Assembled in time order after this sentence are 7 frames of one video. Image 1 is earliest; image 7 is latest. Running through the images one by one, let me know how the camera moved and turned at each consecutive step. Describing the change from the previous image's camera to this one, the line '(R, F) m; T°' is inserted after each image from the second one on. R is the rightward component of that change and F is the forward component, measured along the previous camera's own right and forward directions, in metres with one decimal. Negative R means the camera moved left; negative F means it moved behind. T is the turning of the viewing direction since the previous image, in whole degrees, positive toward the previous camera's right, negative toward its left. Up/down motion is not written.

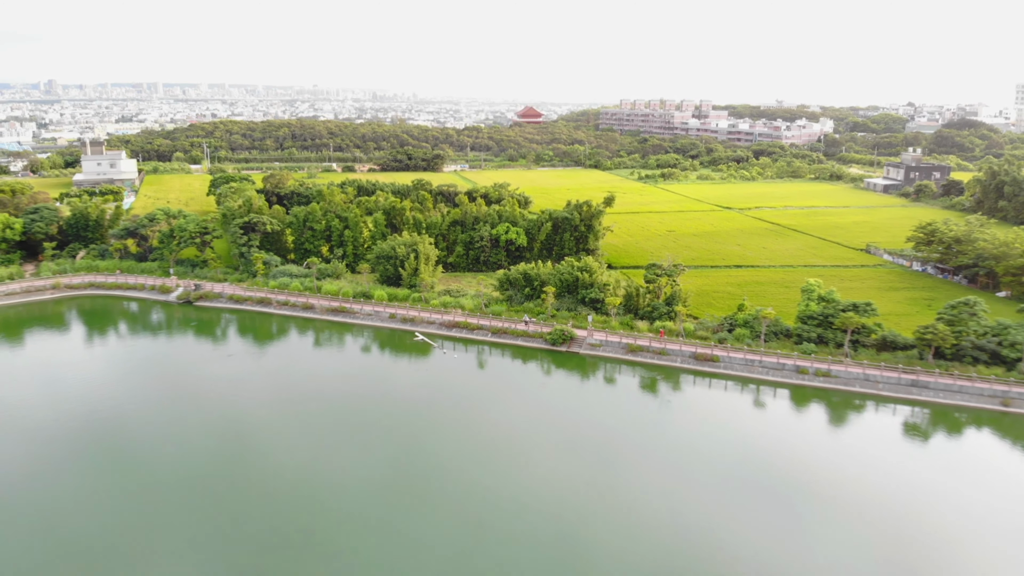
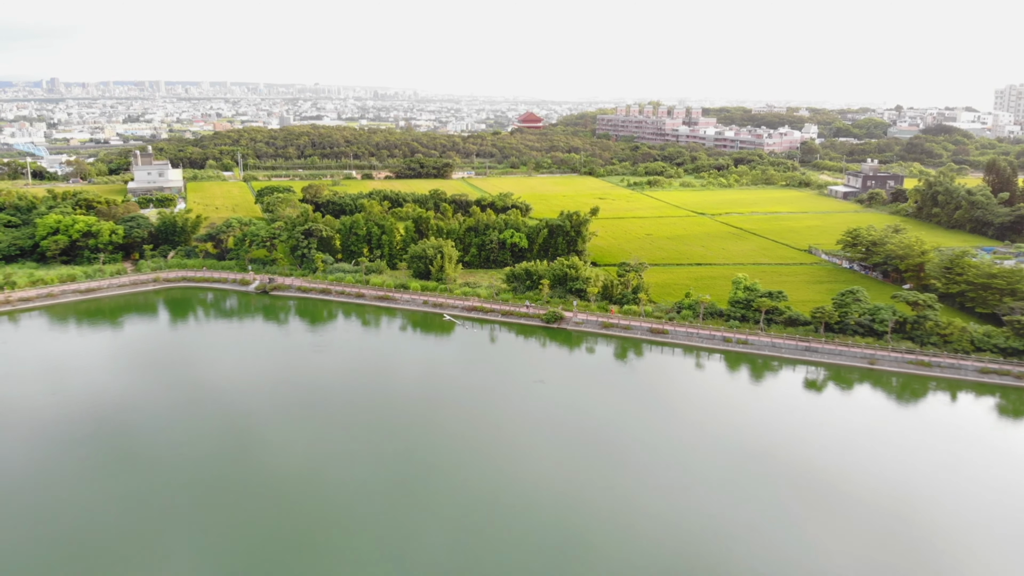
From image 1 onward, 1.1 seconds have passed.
(-0.1, -4.1) m; 0°
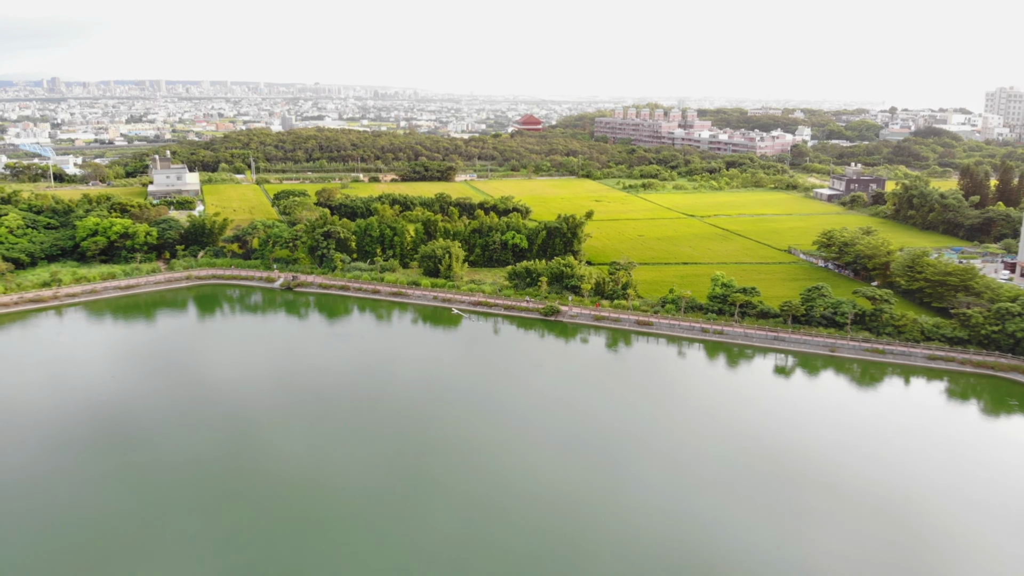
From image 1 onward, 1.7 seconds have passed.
(0.0, -1.8) m; 0°
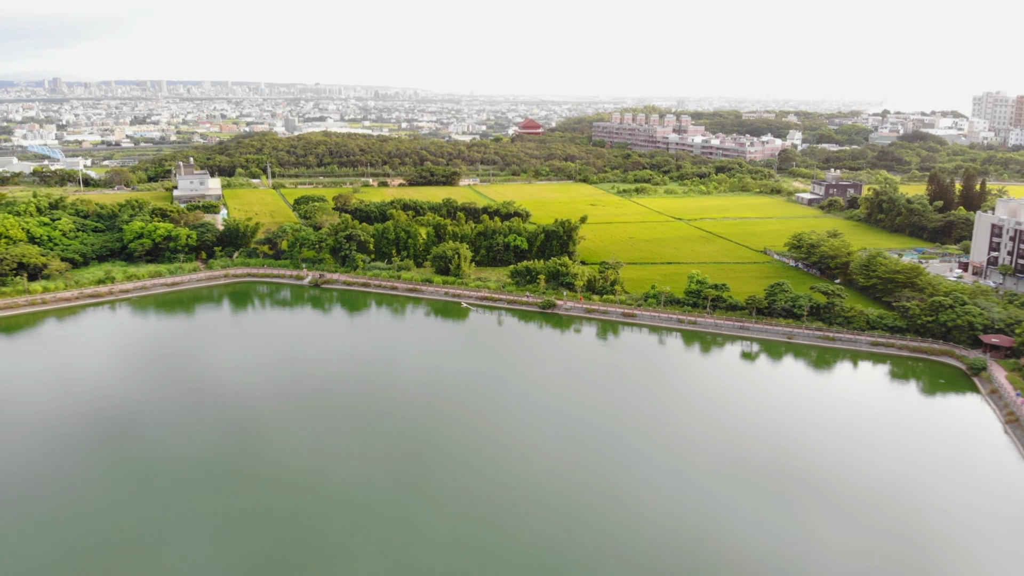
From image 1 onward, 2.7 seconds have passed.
(-0.1, -2.6) m; 0°
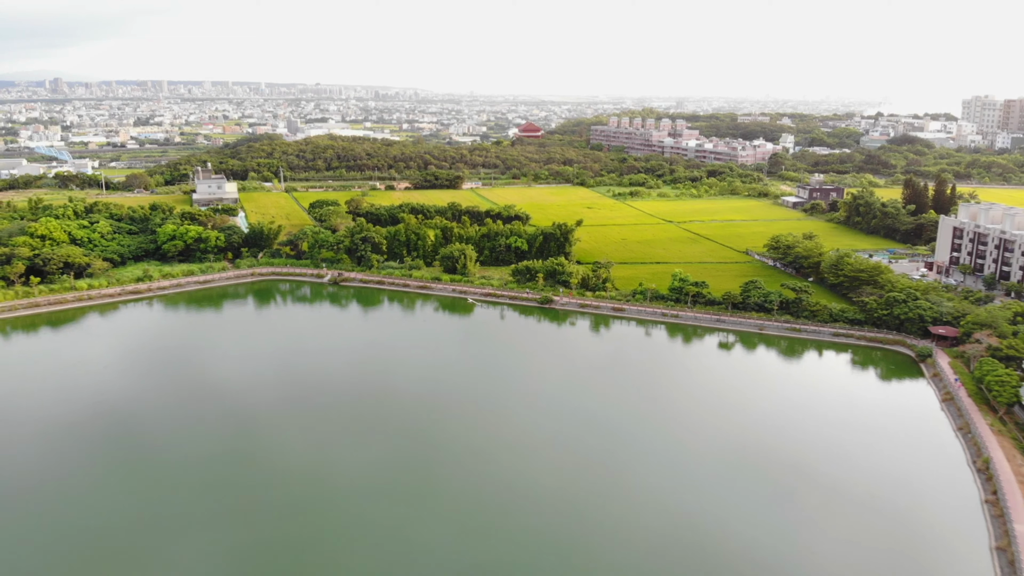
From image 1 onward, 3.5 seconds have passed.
(0.0, -2.3) m; 0°
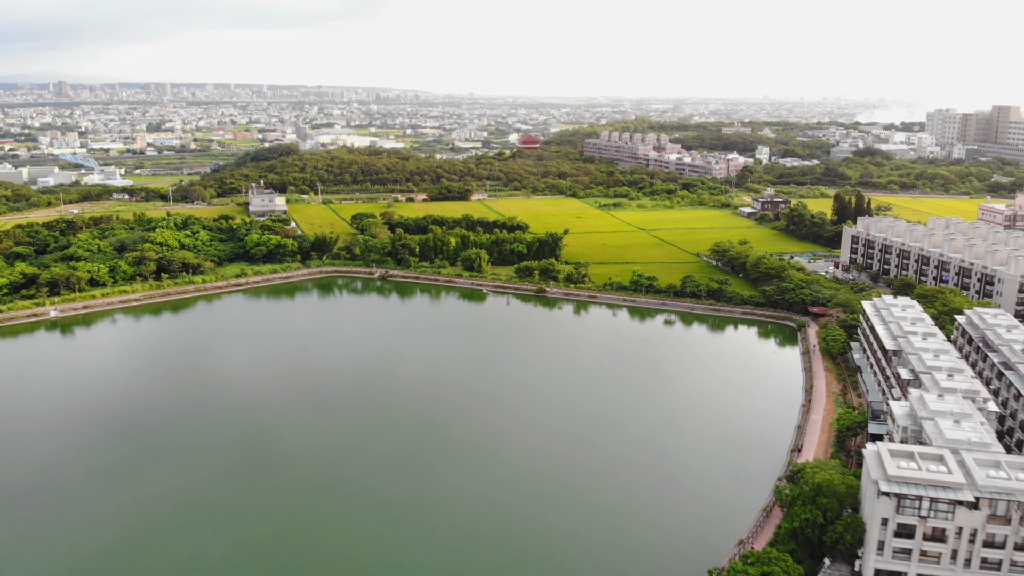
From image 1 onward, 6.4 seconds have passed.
(-0.2, -8.6) m; 0°
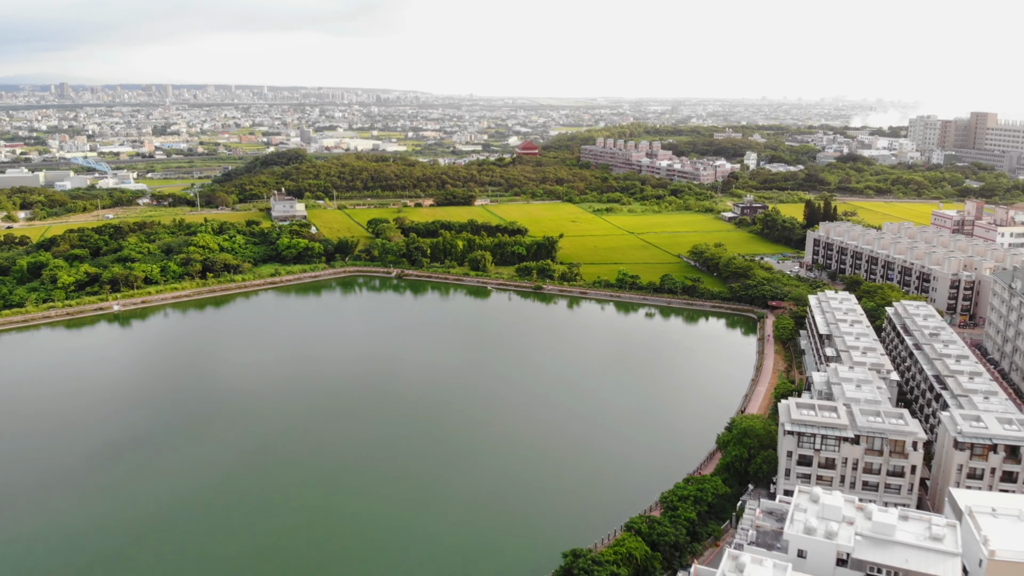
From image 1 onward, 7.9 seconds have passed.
(-0.1, -4.7) m; 0°
